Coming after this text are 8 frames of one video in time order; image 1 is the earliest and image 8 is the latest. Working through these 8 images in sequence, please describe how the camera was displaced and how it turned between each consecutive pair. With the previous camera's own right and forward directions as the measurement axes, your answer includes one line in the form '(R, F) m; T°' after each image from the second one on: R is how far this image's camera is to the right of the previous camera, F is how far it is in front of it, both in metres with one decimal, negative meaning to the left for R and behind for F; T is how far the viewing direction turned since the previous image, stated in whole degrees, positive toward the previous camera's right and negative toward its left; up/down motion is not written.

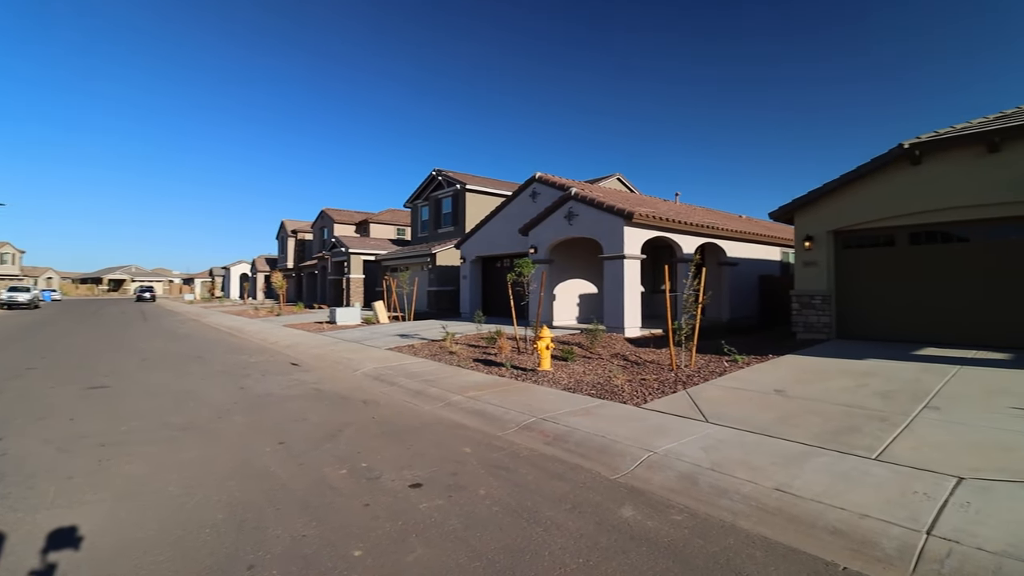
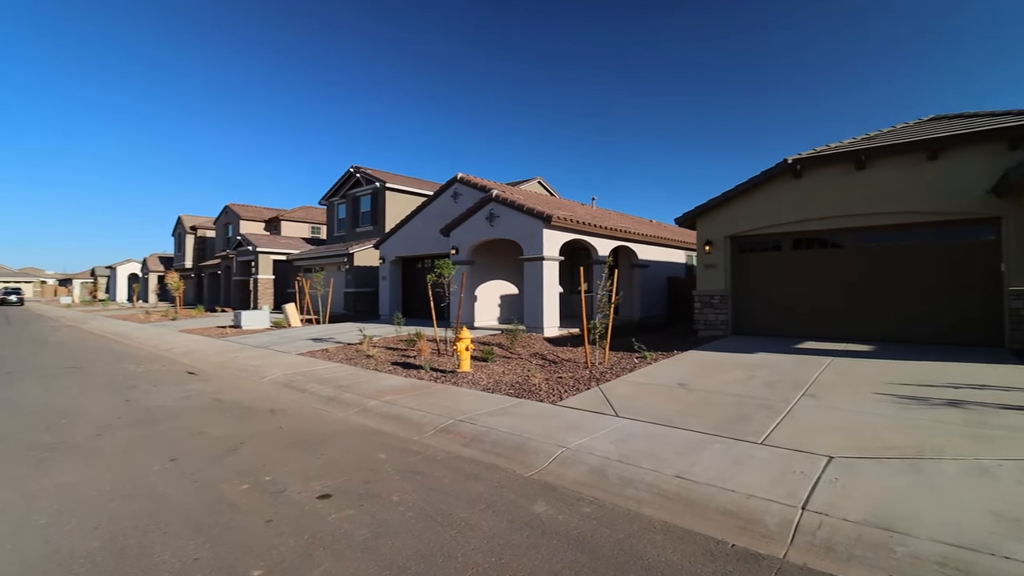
(+0.1, 0.0) m; +9°
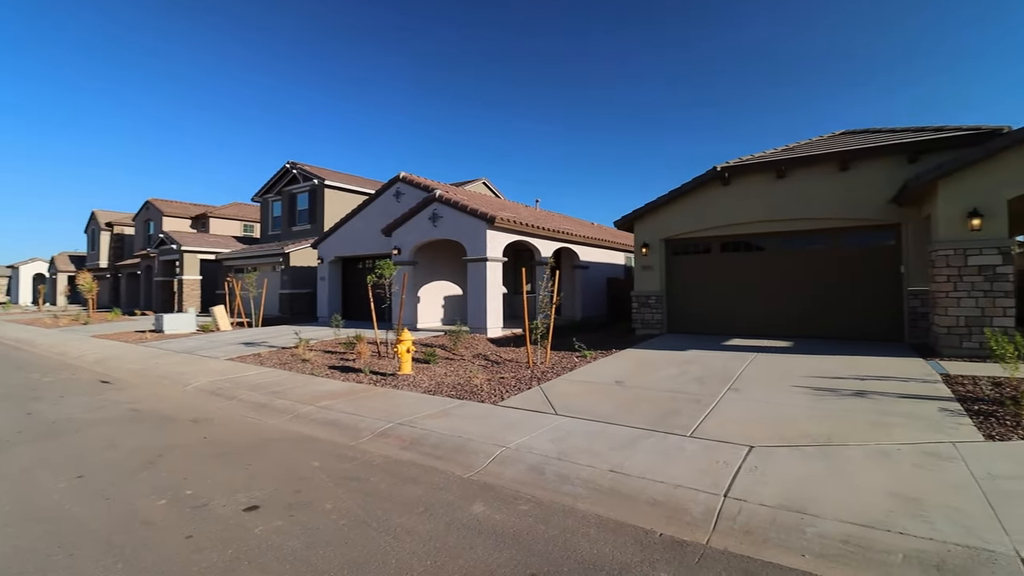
(+0.1, 0.0) m; +6°
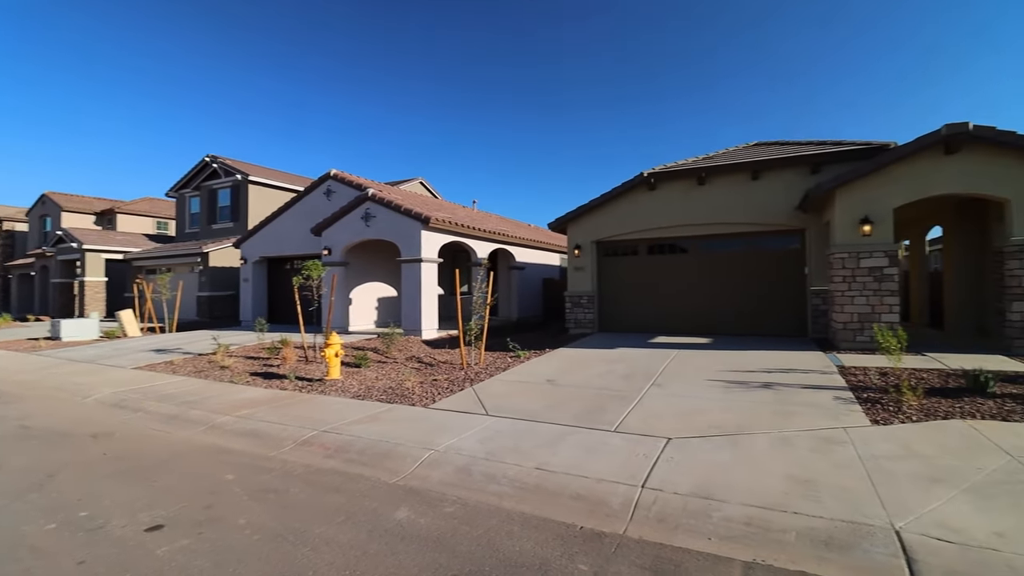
(+0.1, 0.0) m; +7°
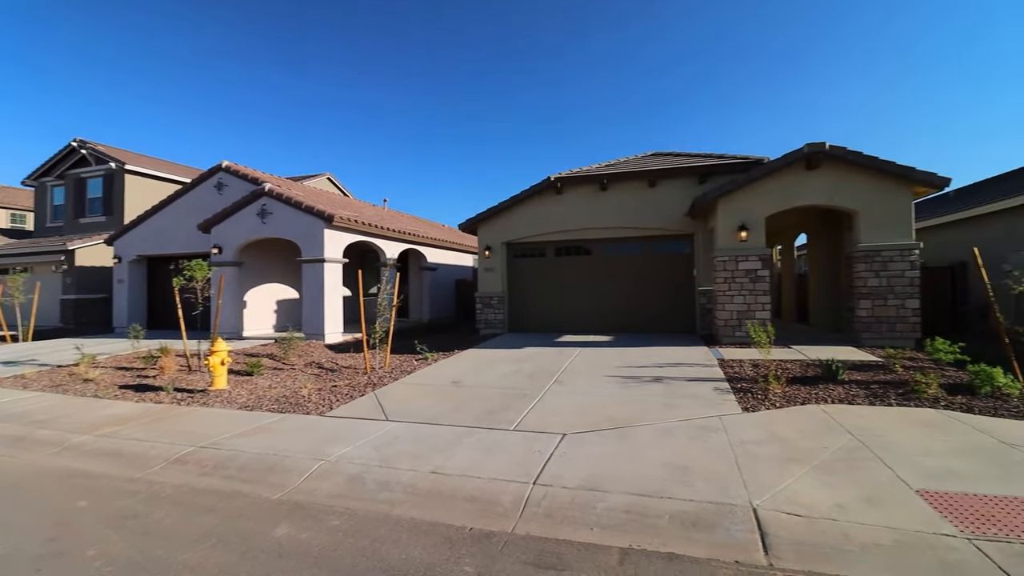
(+0.2, 0.0) m; +10°
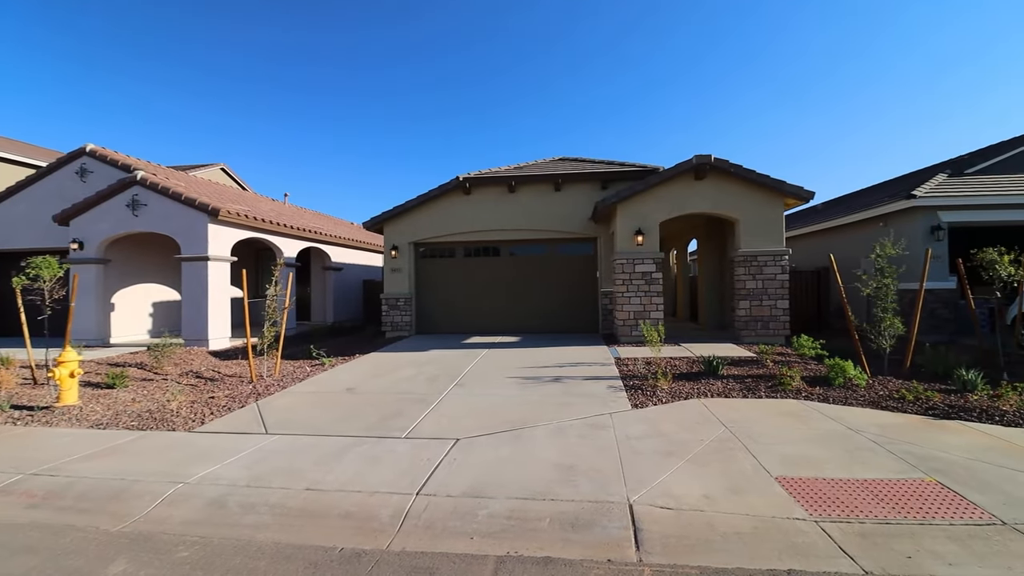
(+0.3, +0.1) m; +10°
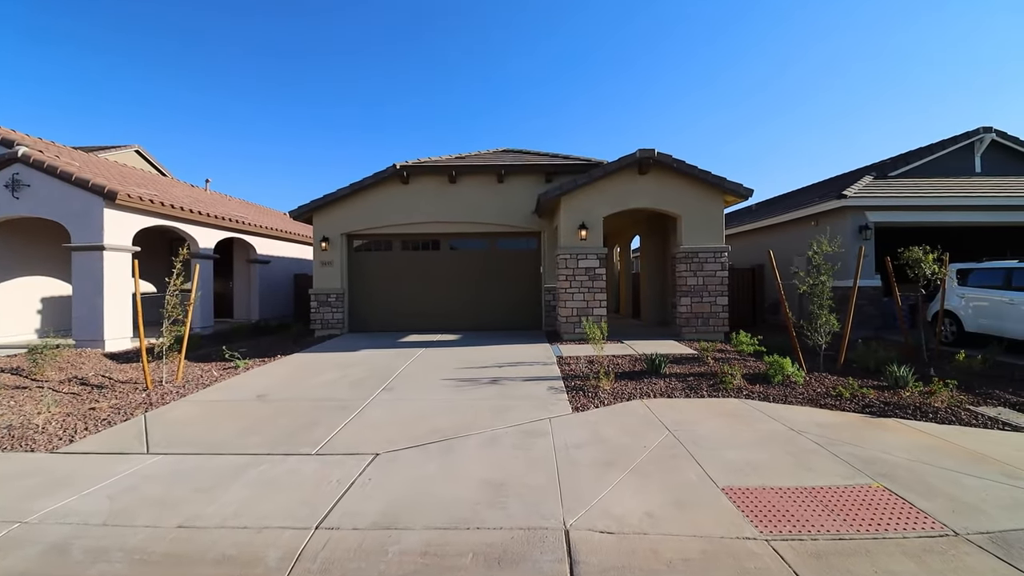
(+0.2, +0.6) m; +6°
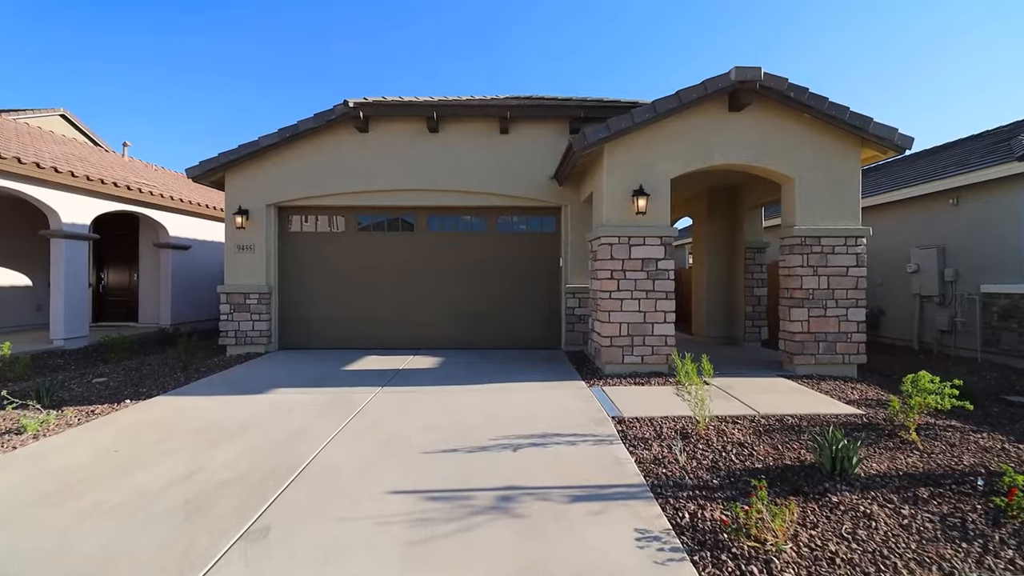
(-0.4, +4.1) m; +2°
